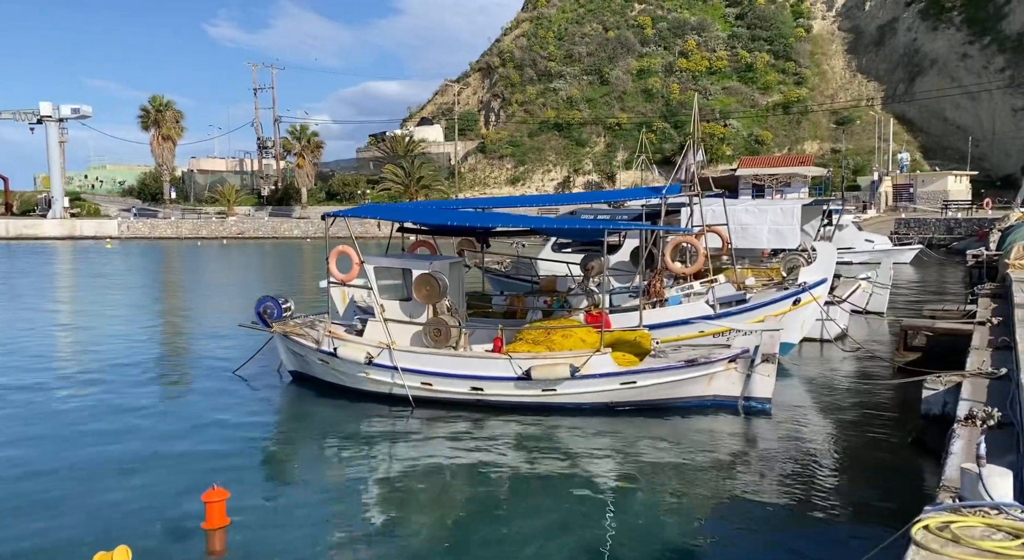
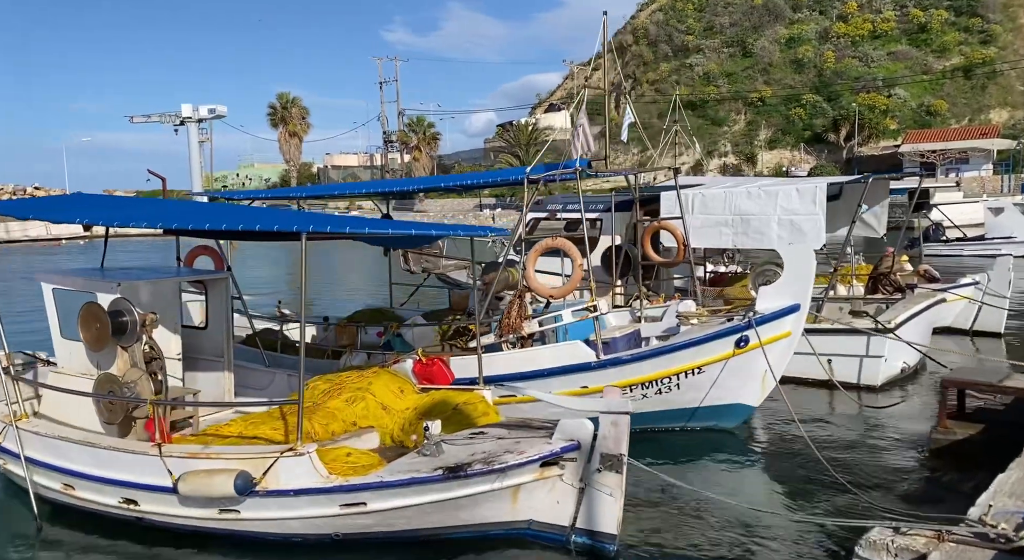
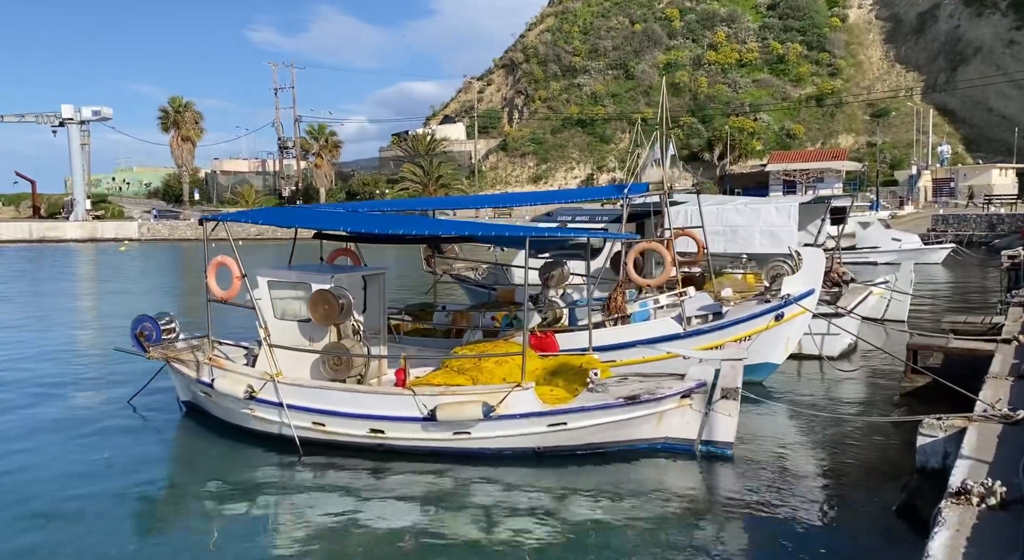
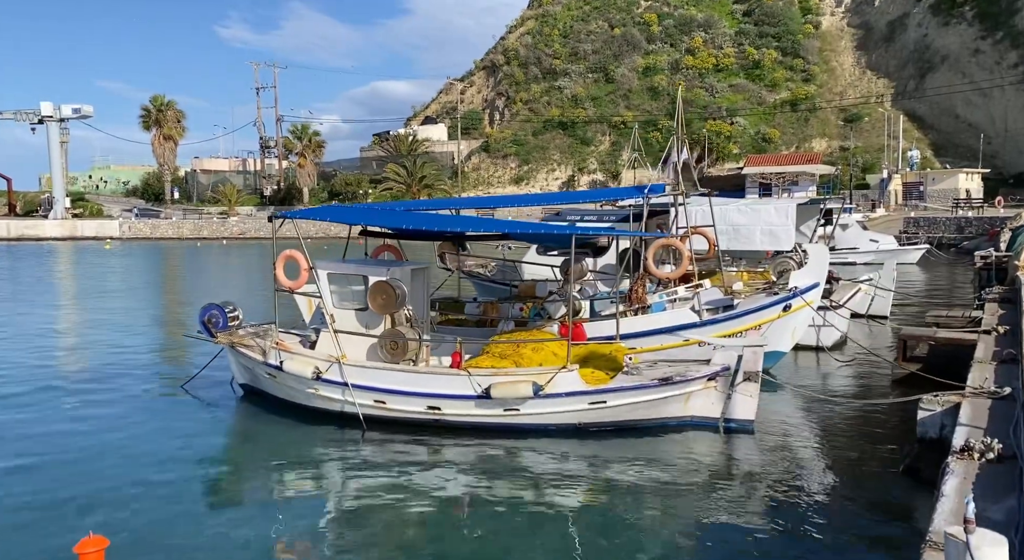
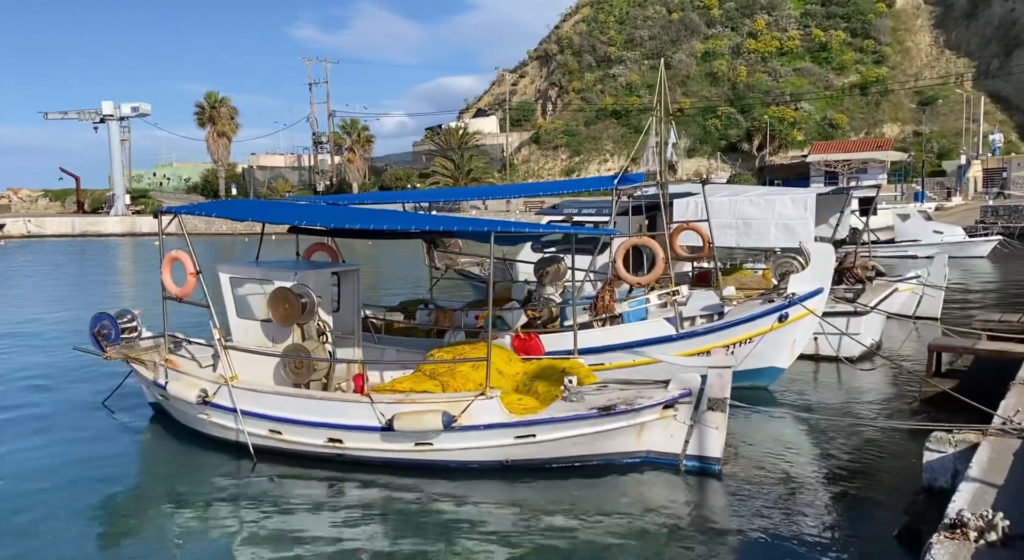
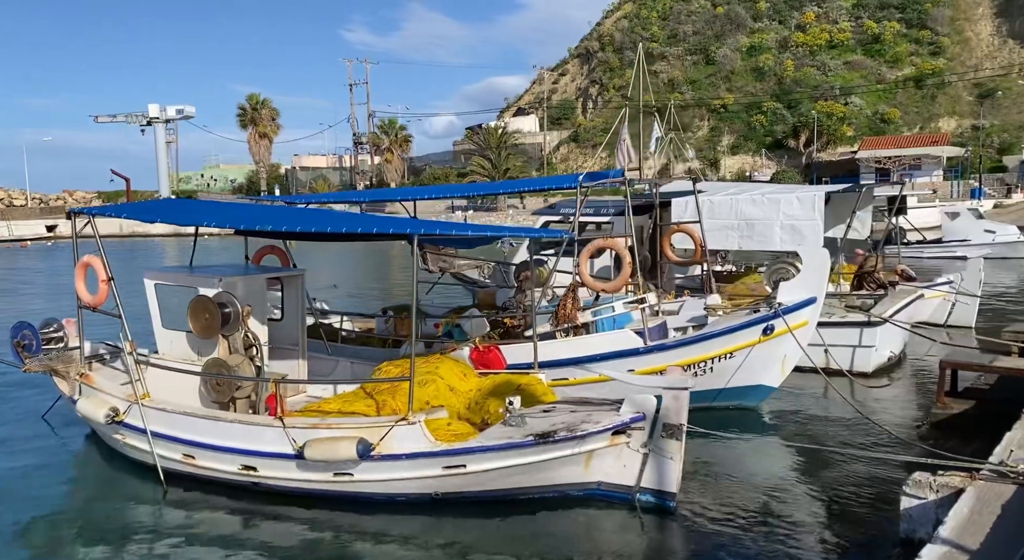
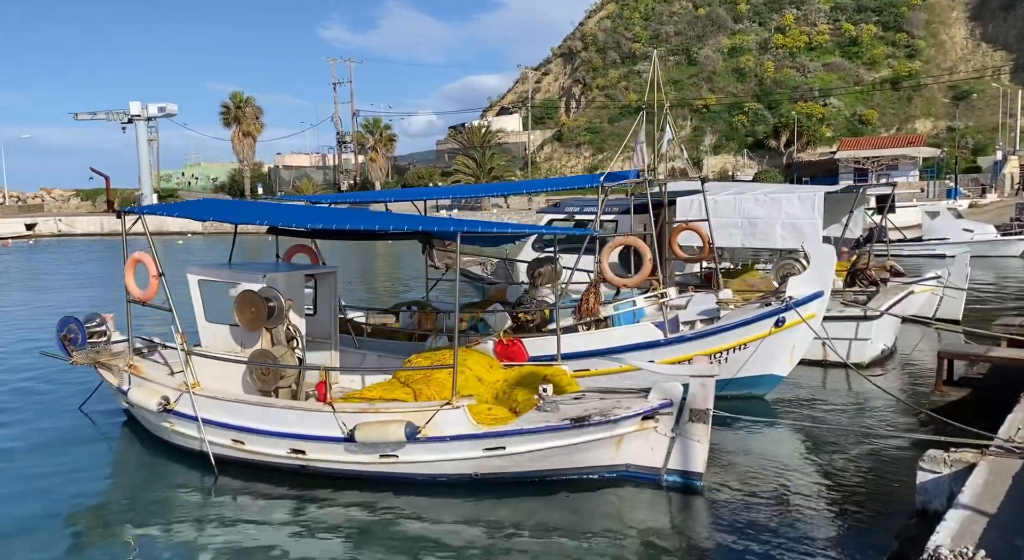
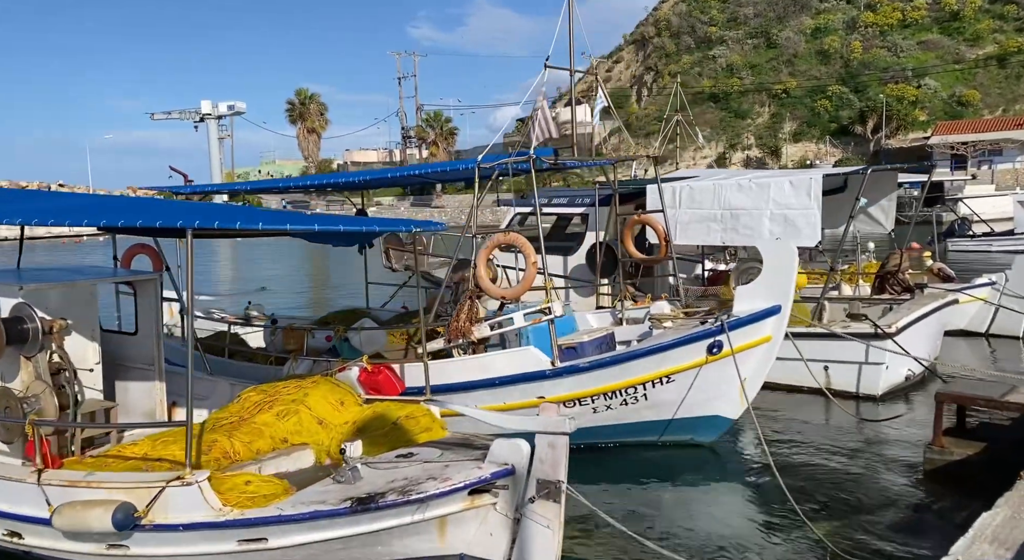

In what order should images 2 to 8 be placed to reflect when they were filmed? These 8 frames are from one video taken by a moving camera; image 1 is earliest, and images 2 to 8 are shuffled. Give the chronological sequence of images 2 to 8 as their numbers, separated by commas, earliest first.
4, 3, 5, 7, 6, 2, 8
